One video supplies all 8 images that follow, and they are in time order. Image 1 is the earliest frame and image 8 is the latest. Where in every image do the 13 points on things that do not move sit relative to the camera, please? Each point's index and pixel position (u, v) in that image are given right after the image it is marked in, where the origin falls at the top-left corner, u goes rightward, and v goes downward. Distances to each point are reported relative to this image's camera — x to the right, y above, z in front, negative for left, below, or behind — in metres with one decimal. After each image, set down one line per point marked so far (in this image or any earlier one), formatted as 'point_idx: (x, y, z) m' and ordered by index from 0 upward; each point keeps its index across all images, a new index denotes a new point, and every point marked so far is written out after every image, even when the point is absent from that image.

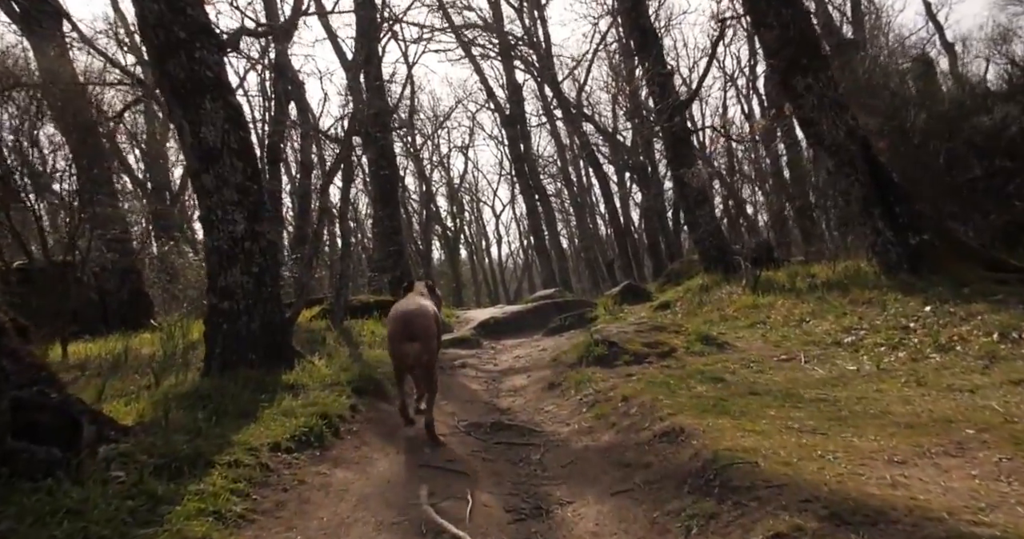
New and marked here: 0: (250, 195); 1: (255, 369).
0: (-2.2, +0.6, +5.8) m
1: (-2.1, -0.8, +5.7) m
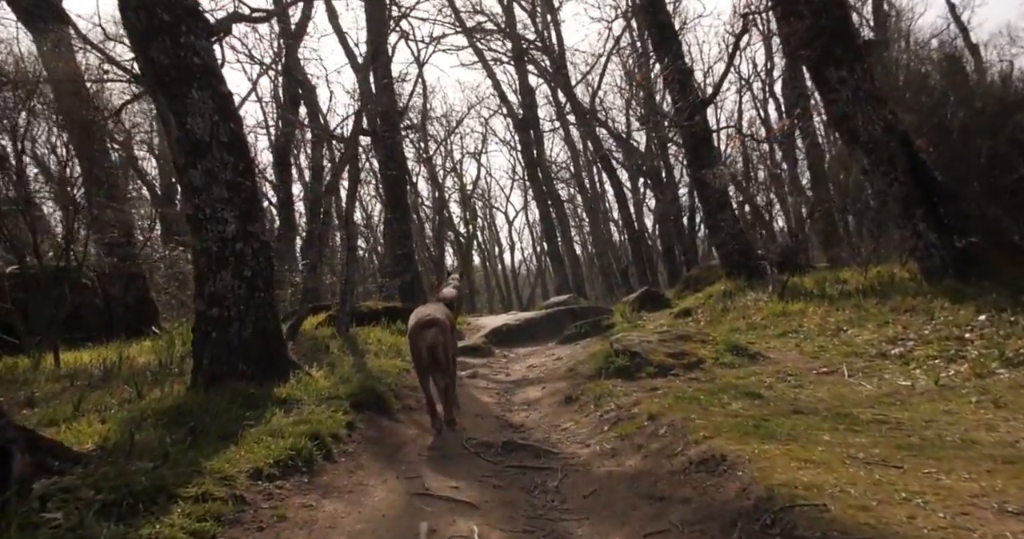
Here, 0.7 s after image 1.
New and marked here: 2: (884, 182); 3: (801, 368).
0: (-2.1, +0.6, +5.4) m
1: (-2.0, -0.8, +5.2) m
2: (+4.3, +1.0, +8.1) m
3: (+2.4, -0.8, +5.9) m
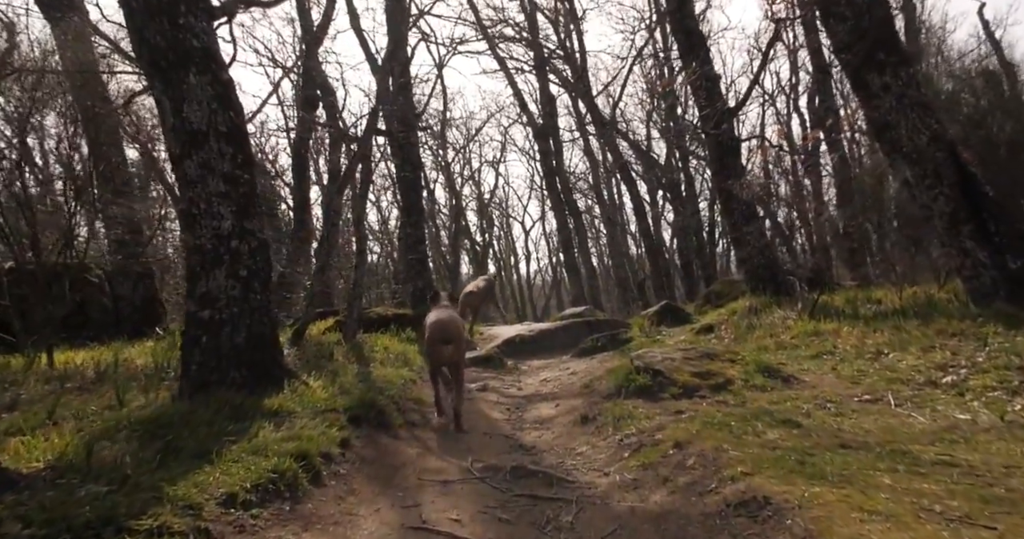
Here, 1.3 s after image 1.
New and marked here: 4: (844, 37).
0: (-1.9, +0.6, +5.0) m
1: (-1.9, -0.8, +4.8) m
2: (+4.5, +0.8, +7.6) m
3: (+2.5, -0.9, +5.4) m
4: (+3.7, +2.6, +7.9) m
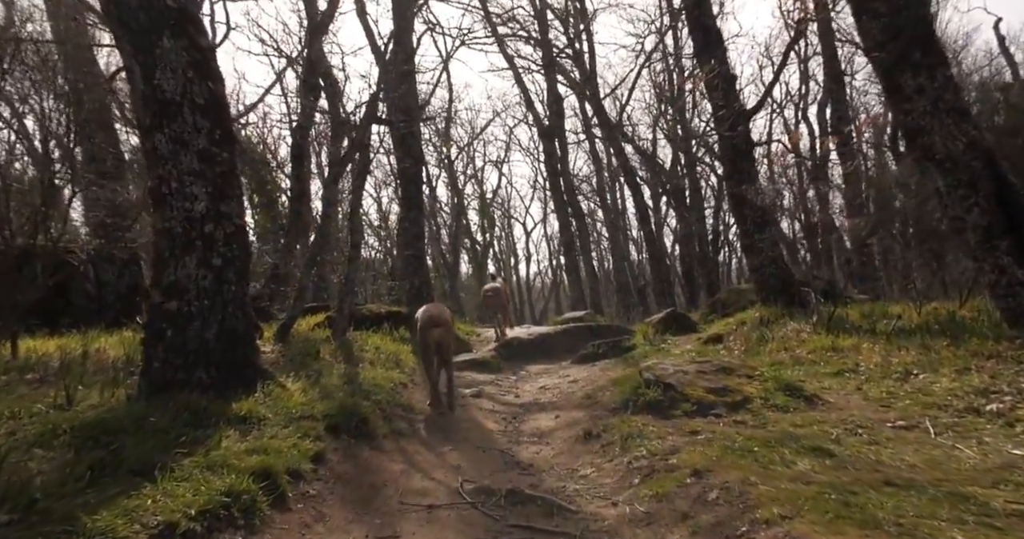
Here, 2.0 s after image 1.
0: (-1.9, +0.7, +4.5) m
1: (-1.9, -0.8, +4.3) m
2: (+4.5, +0.6, +7.1) m
3: (+2.5, -1.0, +4.9) m
4: (+3.9, +2.5, +7.4) m
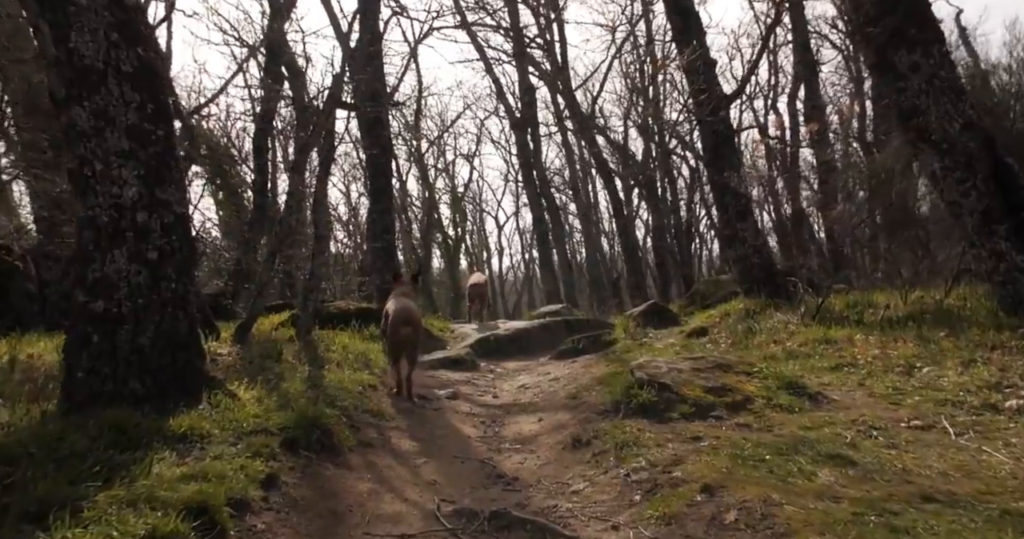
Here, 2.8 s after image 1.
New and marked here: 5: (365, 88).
0: (-2.0, +0.7, +3.9) m
1: (-2.0, -0.7, +3.7) m
2: (+4.3, +0.8, +6.7) m
3: (+2.4, -0.9, +4.5) m
4: (+3.6, +2.6, +7.0) m
5: (-2.3, +2.8, +11.0) m
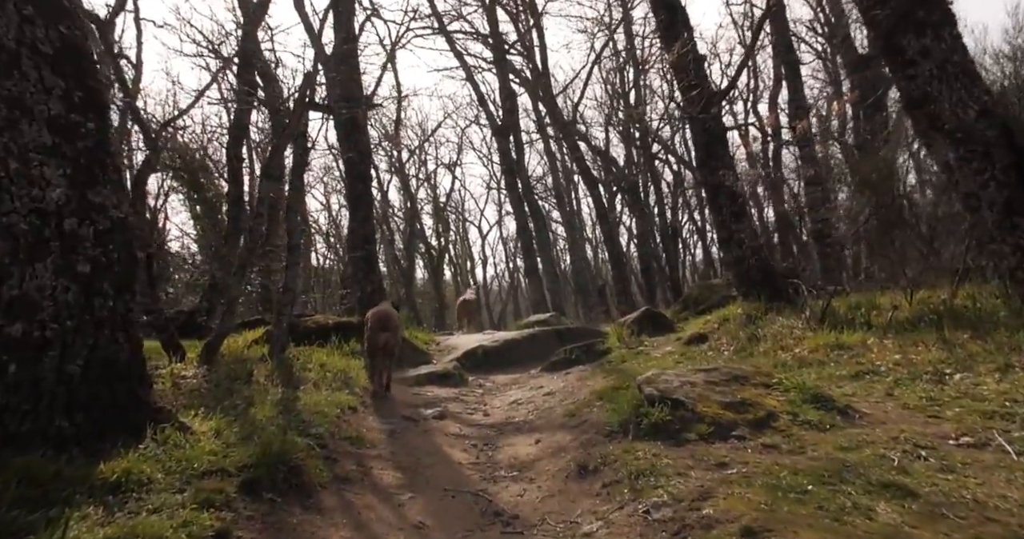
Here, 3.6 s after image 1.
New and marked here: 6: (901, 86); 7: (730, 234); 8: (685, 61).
0: (-2.1, +0.6, +3.4) m
1: (-2.0, -0.8, +3.1) m
2: (+4.2, +0.8, +6.3) m
3: (+2.4, -0.9, +4.0) m
4: (+3.4, +2.6, +6.6) m
5: (-2.6, +2.7, +10.4) m
6: (+3.7, +1.7, +6.7) m
7: (+3.4, +0.6, +10.9) m
8: (+2.7, +3.3, +11.0) m
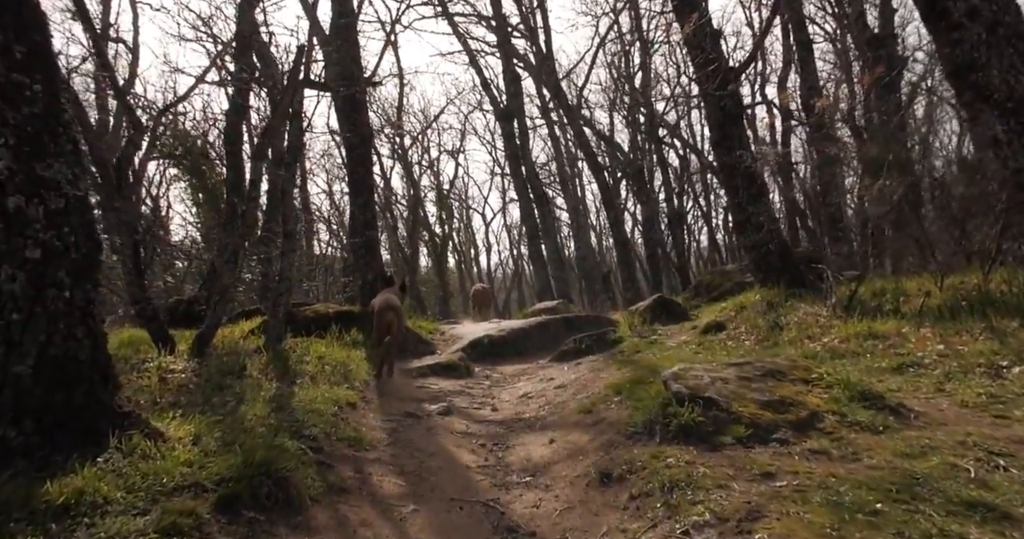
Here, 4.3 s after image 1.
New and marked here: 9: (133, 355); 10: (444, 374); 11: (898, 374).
0: (-2.0, +0.7, +2.9) m
1: (-1.9, -0.8, +2.7) m
2: (+4.2, +0.9, +5.8) m
3: (+2.4, -0.8, +3.6) m
4: (+3.5, +2.8, +6.1) m
5: (-2.5, +2.8, +9.9) m
6: (+3.8, +1.9, +6.2) m
7: (+3.5, +0.8, +10.4) m
8: (+2.8, +3.5, +10.5) m
9: (-3.8, -0.8, +7.0) m
10: (-0.9, -1.3, +8.9) m
11: (+2.7, -0.7, +5.0) m
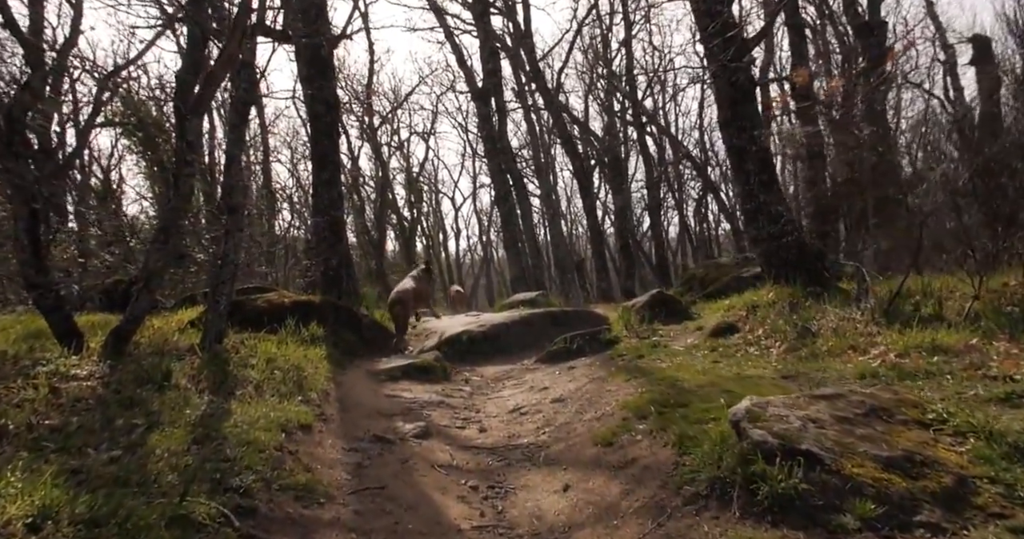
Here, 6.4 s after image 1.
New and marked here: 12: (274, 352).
0: (-1.8, +0.7, +1.5) m
1: (-1.8, -0.7, +1.4) m
2: (+4.3, +0.9, +4.7) m
3: (+2.5, -0.9, +2.5) m
4: (+3.6, +2.7, +5.0) m
5: (-2.6, +3.0, +8.5) m
6: (+3.8, +1.9, +5.1) m
7: (+3.3, +0.8, +9.3) m
8: (+2.7, +3.6, +9.3) m
9: (-3.8, -0.7, +5.6) m
10: (-1.0, -1.2, +7.6) m
11: (+2.8, -0.8, +3.9) m
12: (-2.2, -0.8, +6.5) m
